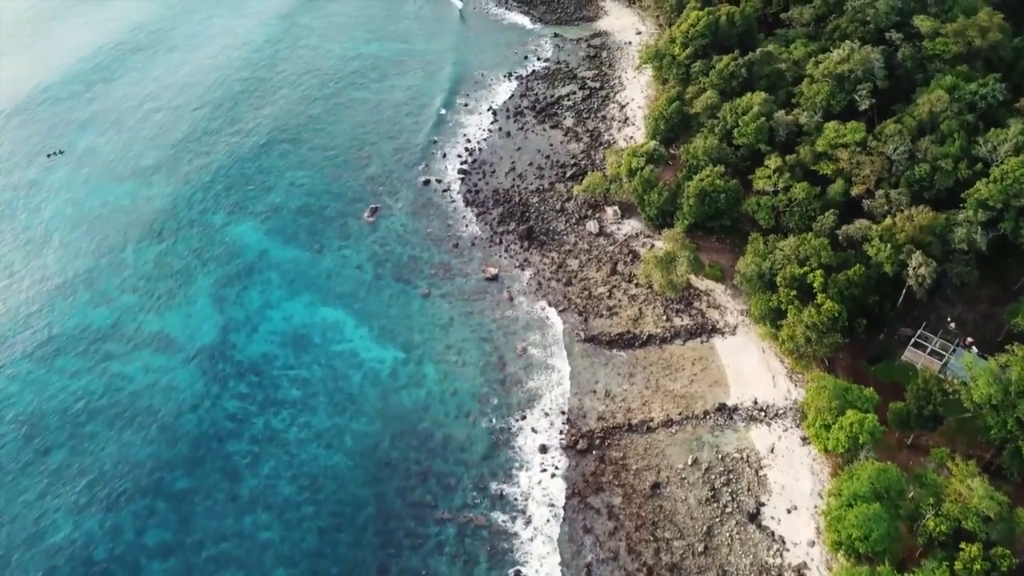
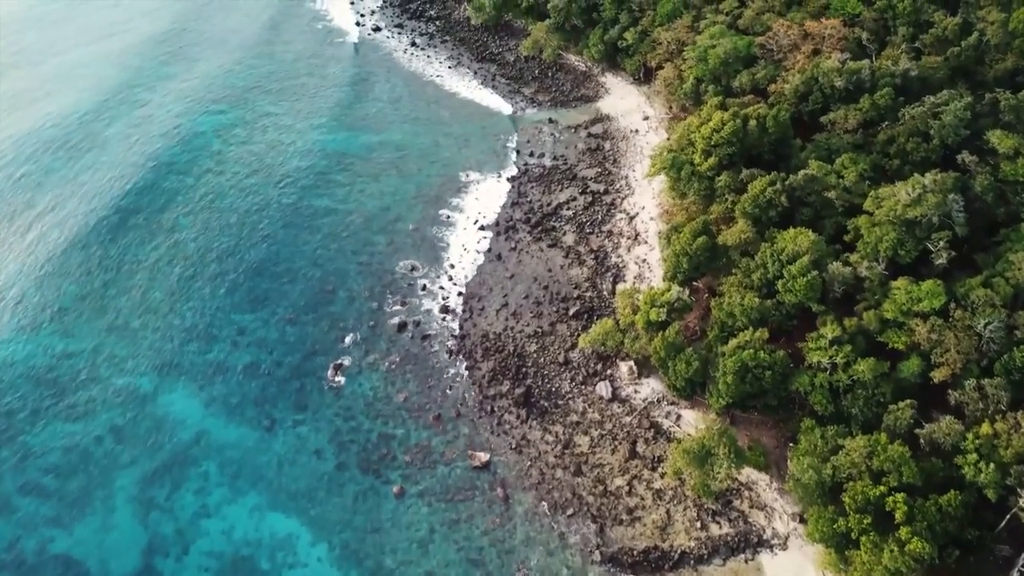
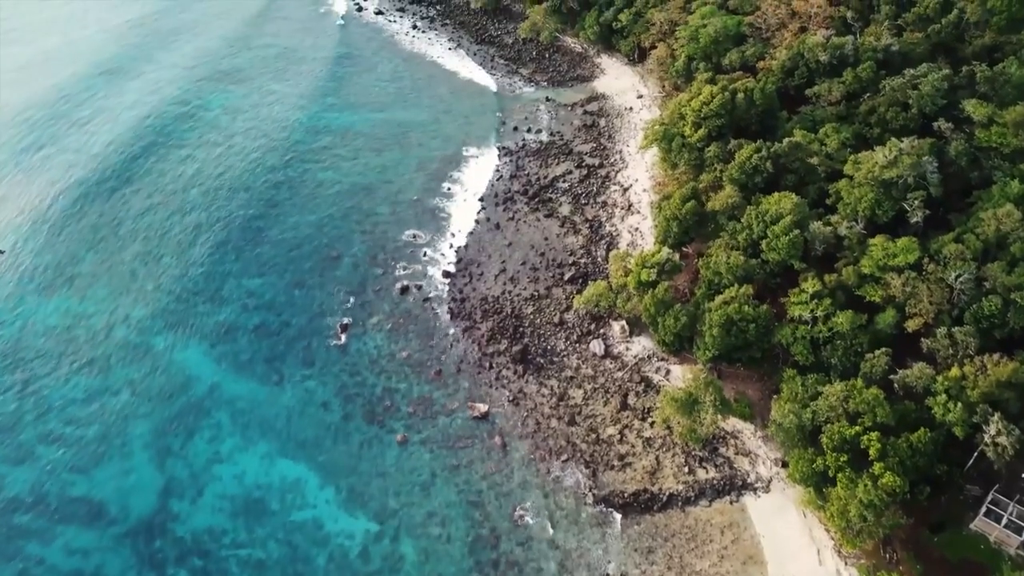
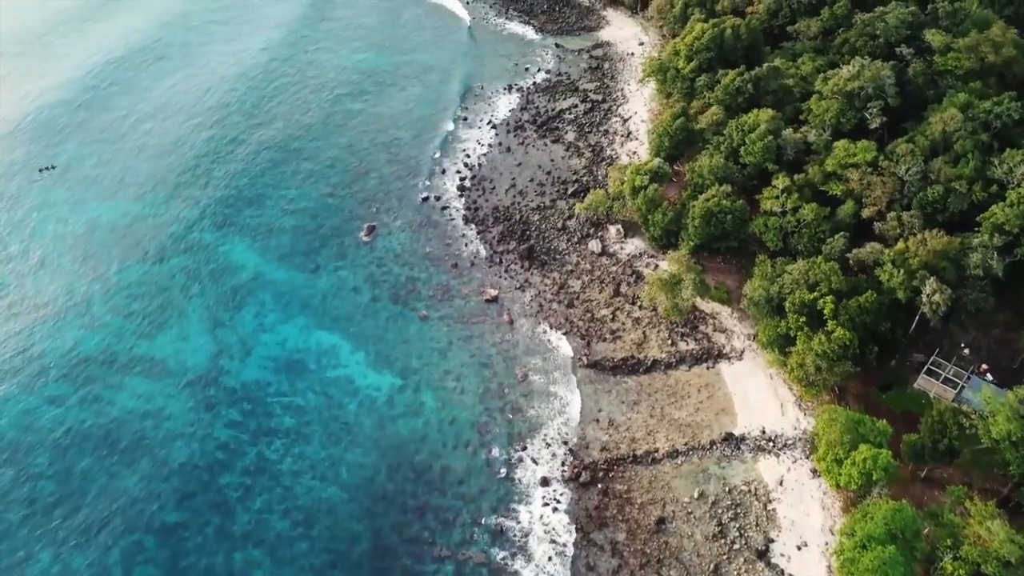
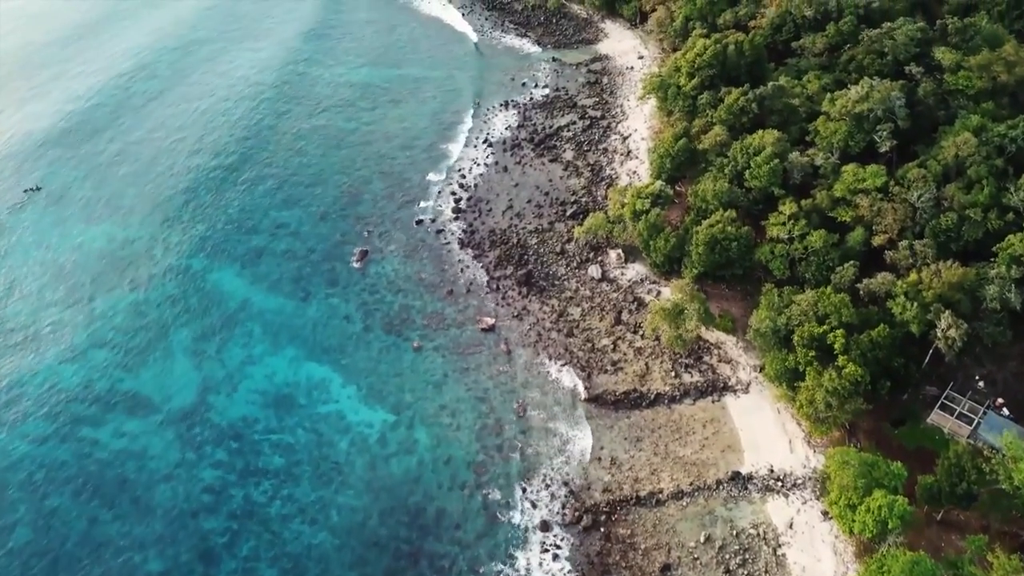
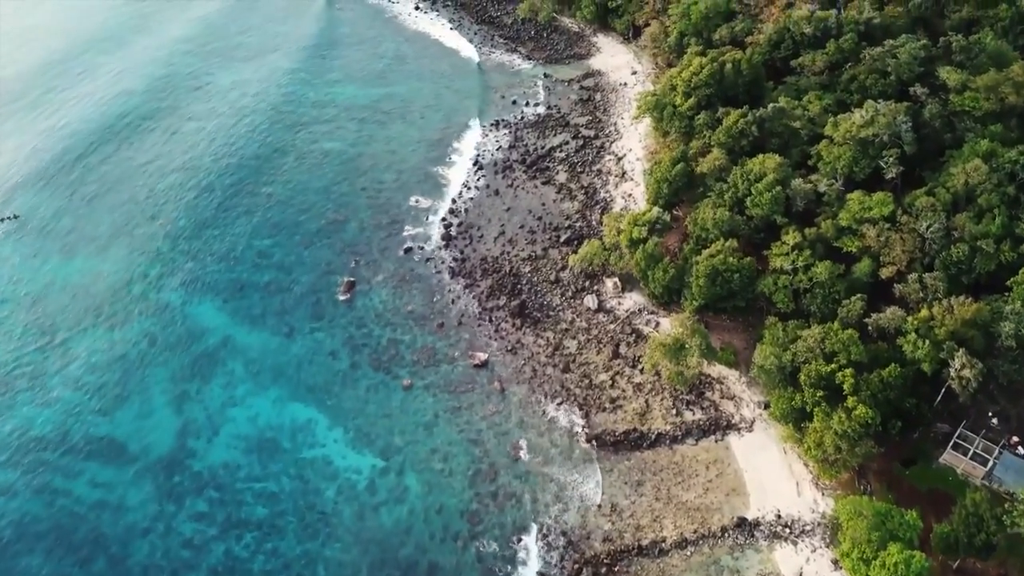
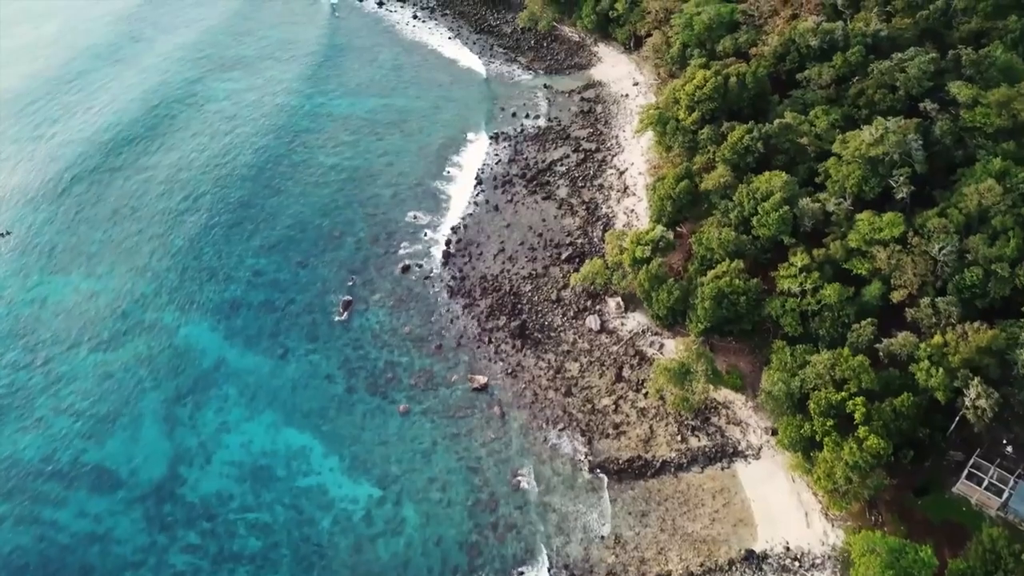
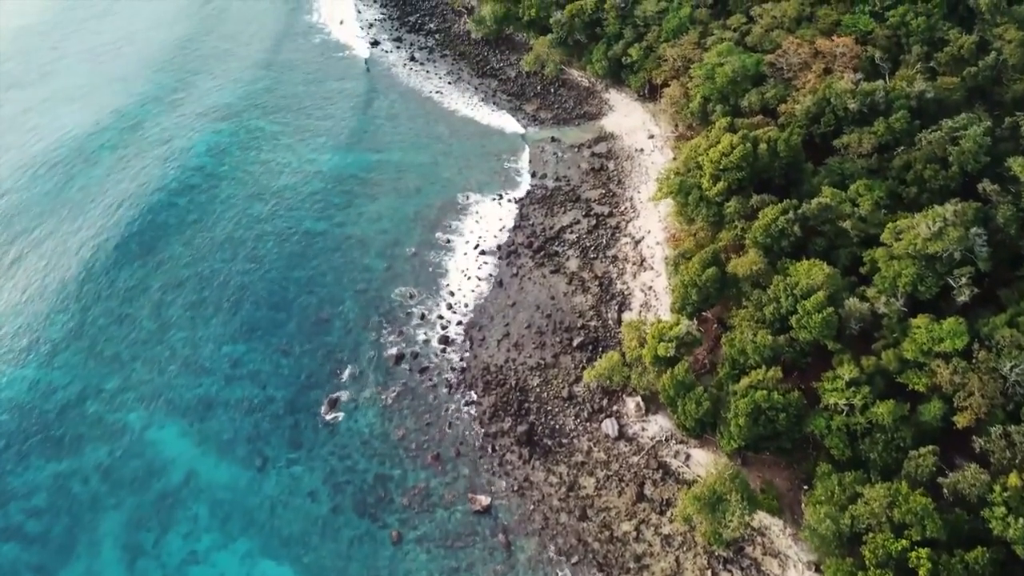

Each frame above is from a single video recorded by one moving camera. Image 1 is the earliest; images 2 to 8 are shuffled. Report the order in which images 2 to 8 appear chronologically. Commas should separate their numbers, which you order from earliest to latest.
4, 5, 6, 7, 3, 2, 8
